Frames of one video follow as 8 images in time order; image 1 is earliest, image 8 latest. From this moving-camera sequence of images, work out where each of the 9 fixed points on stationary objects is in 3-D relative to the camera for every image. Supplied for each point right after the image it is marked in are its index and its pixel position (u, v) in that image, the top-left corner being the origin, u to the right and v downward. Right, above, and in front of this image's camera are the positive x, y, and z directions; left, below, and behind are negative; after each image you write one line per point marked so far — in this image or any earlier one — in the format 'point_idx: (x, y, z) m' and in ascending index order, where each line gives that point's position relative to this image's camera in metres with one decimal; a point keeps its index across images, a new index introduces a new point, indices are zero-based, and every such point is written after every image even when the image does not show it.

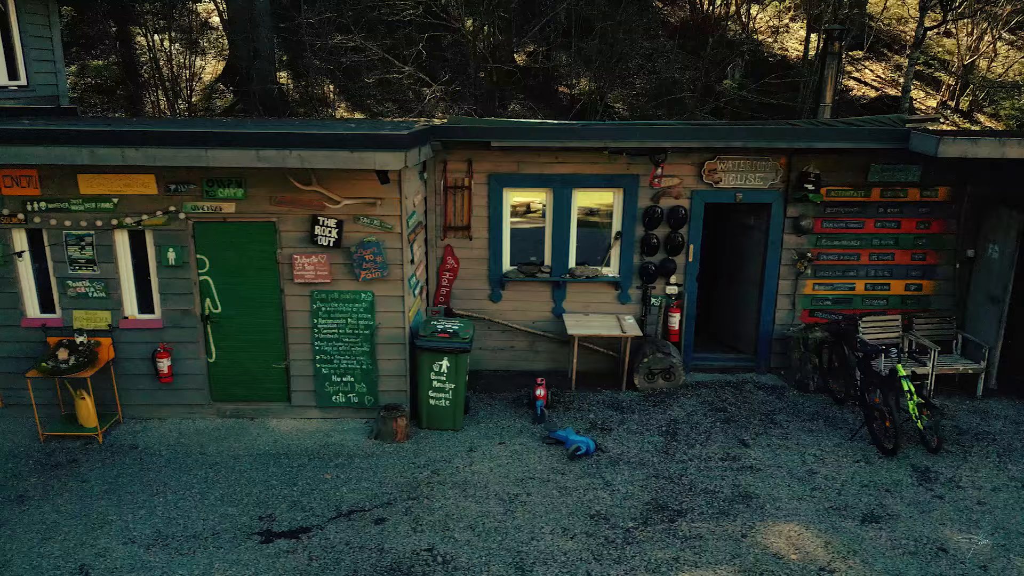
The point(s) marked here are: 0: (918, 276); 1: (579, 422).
0: (+2.4, +0.1, +8.1) m
1: (+0.4, -0.7, +7.1) m
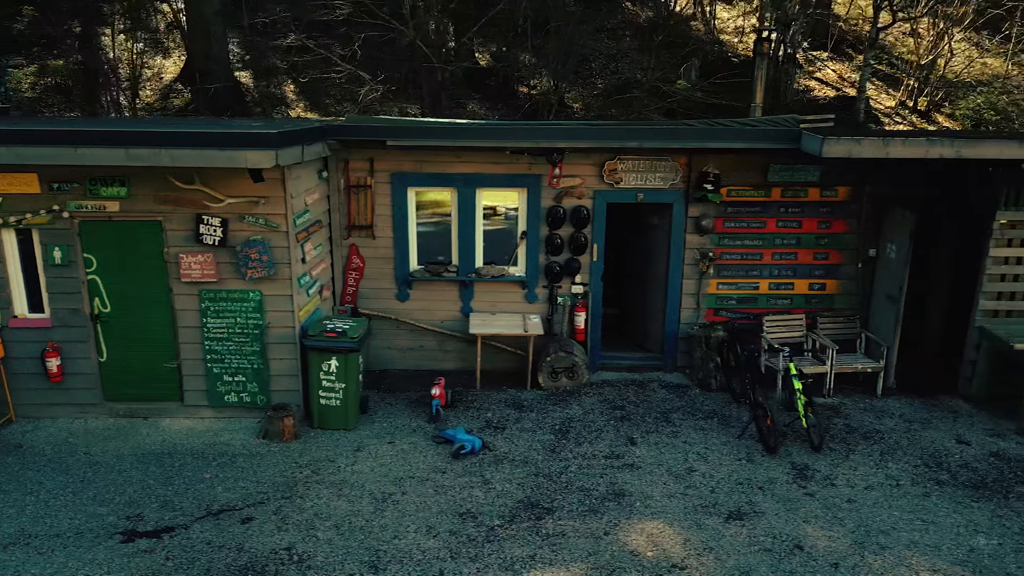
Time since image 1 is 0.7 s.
0: (+1.9, +0.1, +8.1) m
1: (-0.2, -0.7, +7.1) m
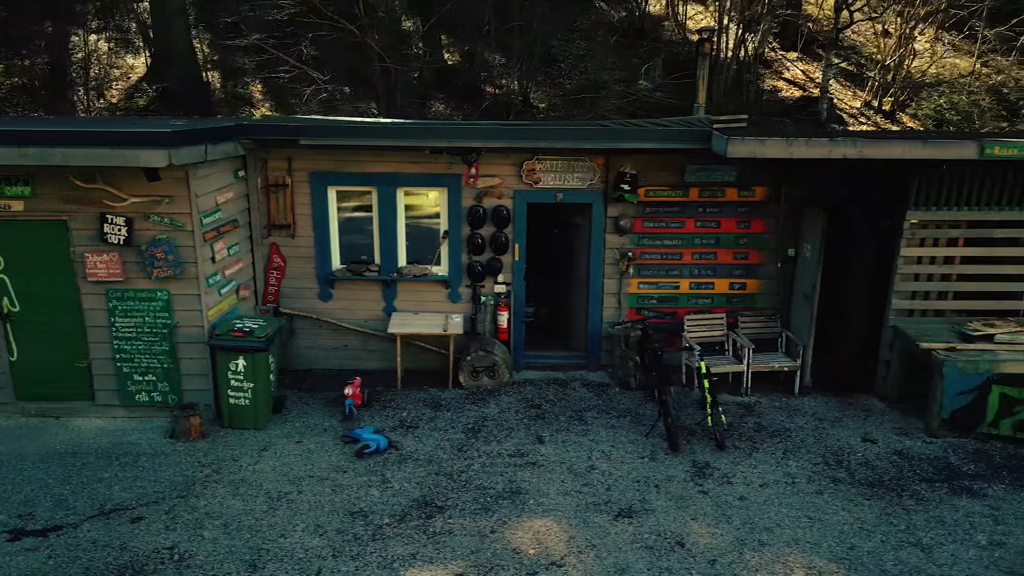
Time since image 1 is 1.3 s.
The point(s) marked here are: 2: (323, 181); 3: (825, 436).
0: (+1.4, +0.1, +8.2) m
1: (-0.7, -0.7, +7.1) m
2: (-1.1, +0.6, +7.9) m
3: (+1.6, -0.7, +6.9) m
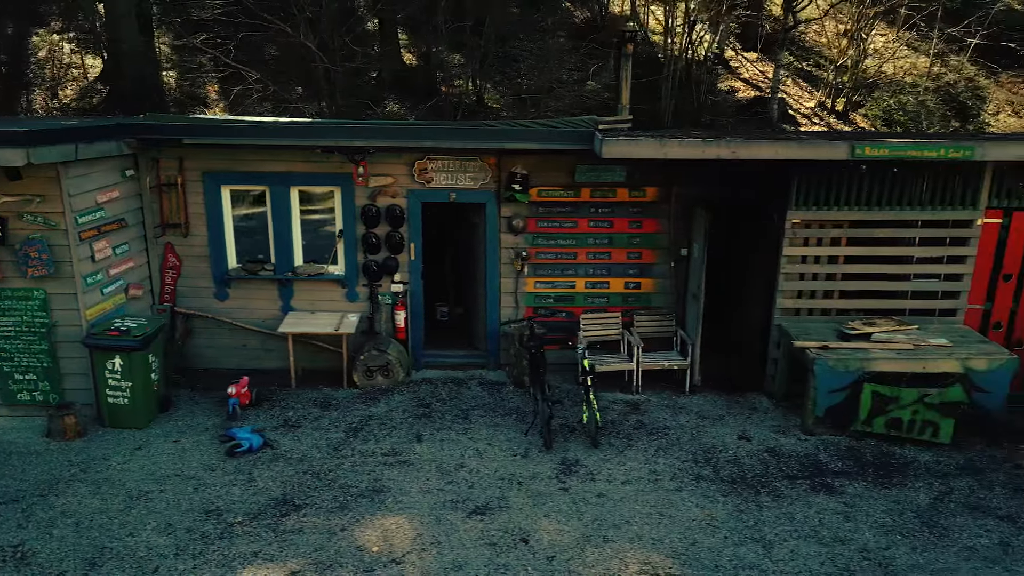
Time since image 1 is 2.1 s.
0: (+0.8, +0.1, +8.2) m
1: (-1.3, -0.7, +7.2) m
2: (-1.7, +0.6, +7.9) m
3: (+1.0, -0.7, +6.9) m
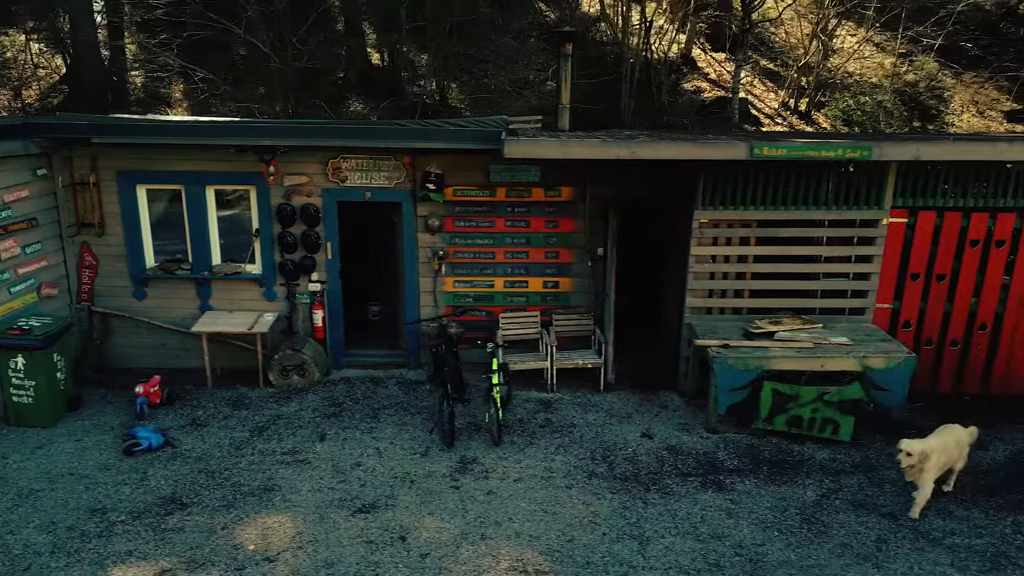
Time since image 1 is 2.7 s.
0: (+0.3, +0.1, +8.2) m
1: (-1.8, -0.7, +7.2) m
2: (-2.2, +0.6, +7.9) m
3: (+0.5, -0.7, +7.0) m
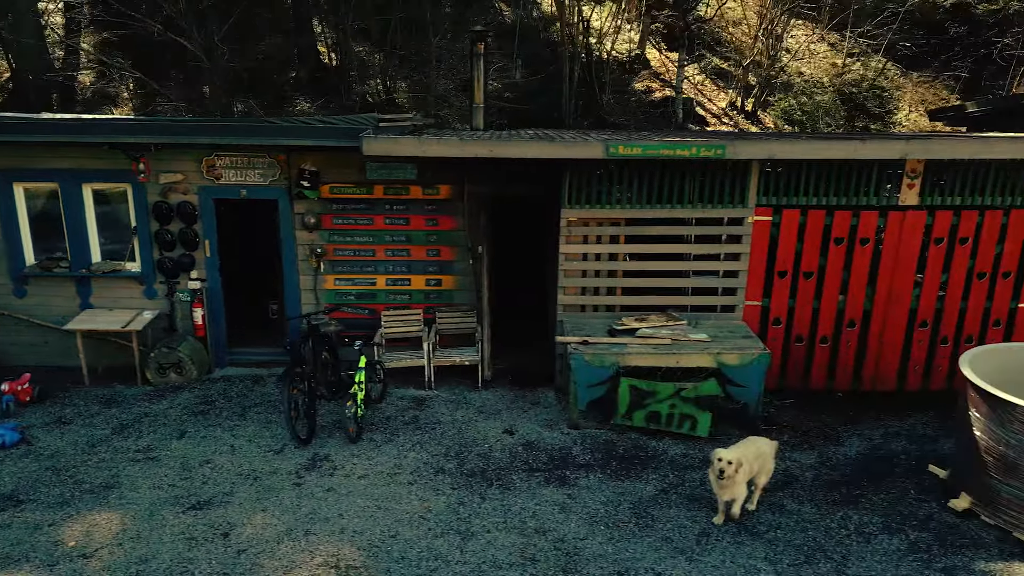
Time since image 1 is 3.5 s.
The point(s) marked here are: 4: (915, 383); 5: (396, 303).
0: (-0.5, +0.1, +8.3) m
1: (-2.5, -0.7, +7.2) m
2: (-2.9, +0.6, +7.9) m
3: (-0.2, -0.7, +7.0) m
4: (+2.3, -0.5, +7.8) m
5: (-0.7, -0.1, +8.3) m
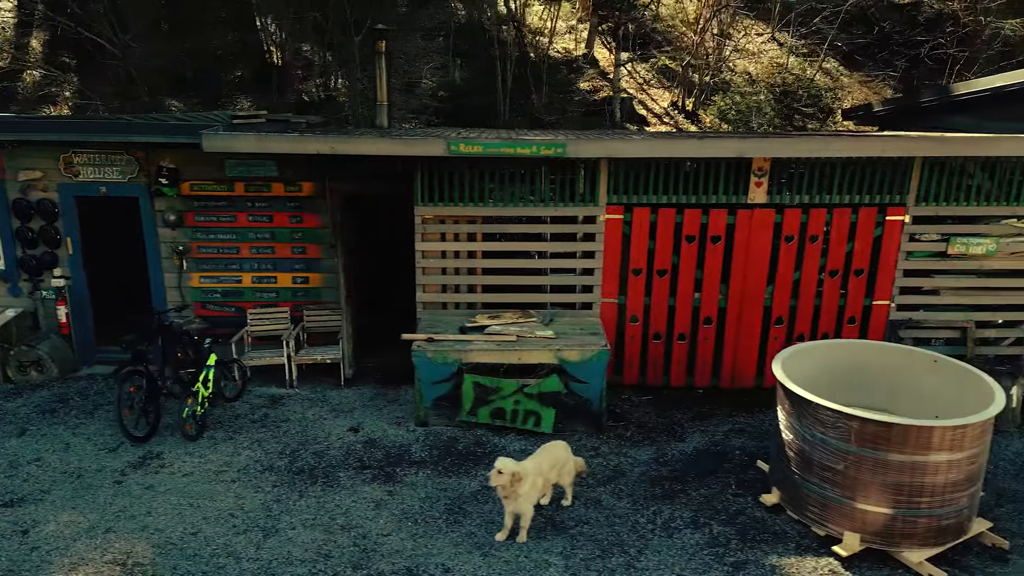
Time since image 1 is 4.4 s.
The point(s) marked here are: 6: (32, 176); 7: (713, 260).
0: (-1.3, +0.1, +8.3) m
1: (-3.3, -0.7, +7.1) m
2: (-3.8, +0.7, +7.8) m
3: (-1.0, -0.7, +7.0) m
4: (+1.5, -0.5, +7.9) m
5: (-1.5, -0.1, +8.3) m
6: (-2.8, +0.6, +7.9) m
7: (+1.1, +0.2, +7.5) m
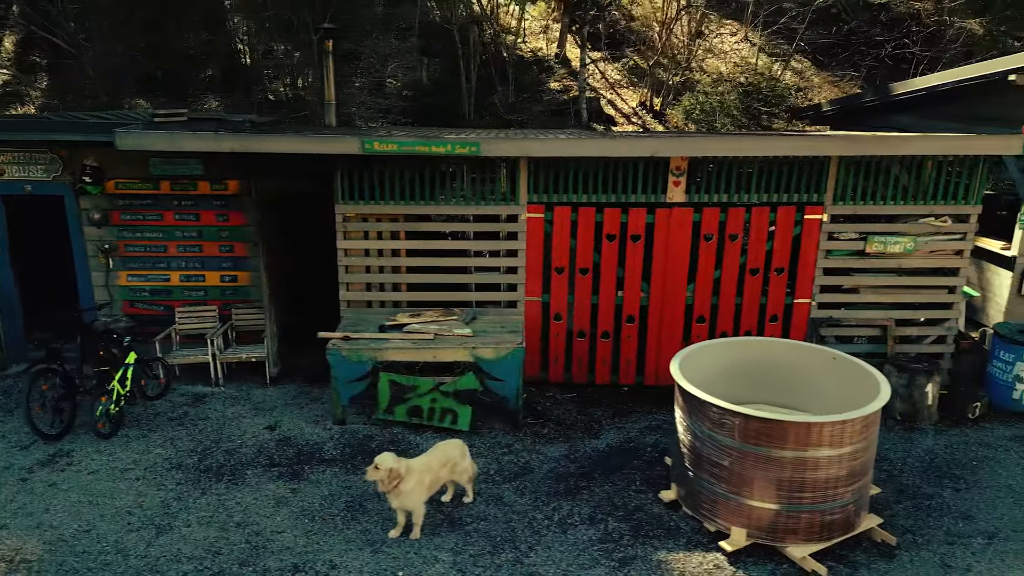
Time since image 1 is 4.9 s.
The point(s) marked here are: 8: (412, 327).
0: (-1.7, +0.1, +8.3) m
1: (-3.7, -0.7, +7.1) m
2: (-4.2, +0.7, +7.8) m
3: (-1.4, -0.7, +7.0) m
4: (+1.1, -0.5, +7.9) m
5: (-2.0, -0.1, +8.3) m
6: (-3.2, +0.7, +7.9) m
7: (+0.7, +0.2, +7.5) m
8: (-0.5, -0.2, +7.2) m
